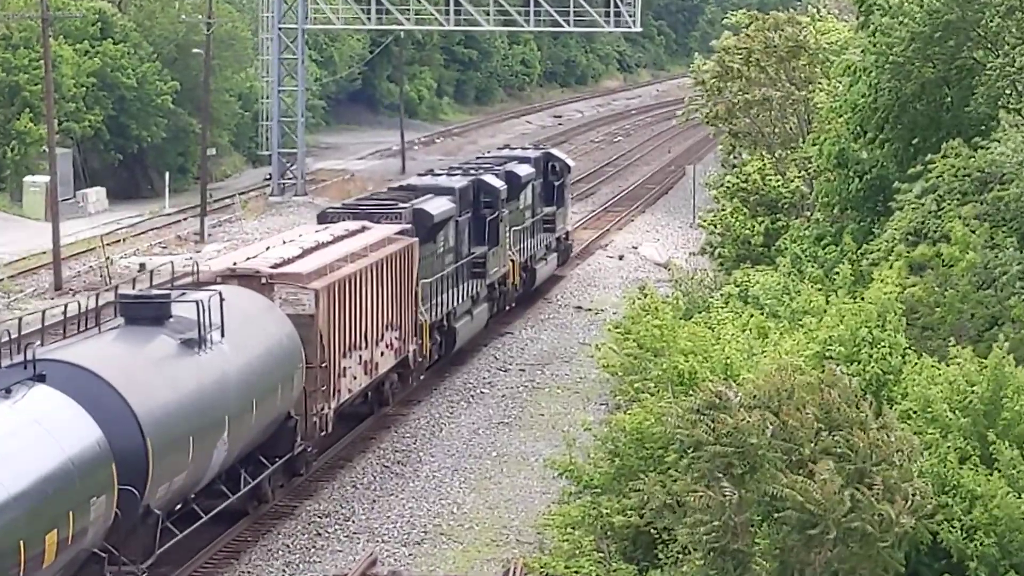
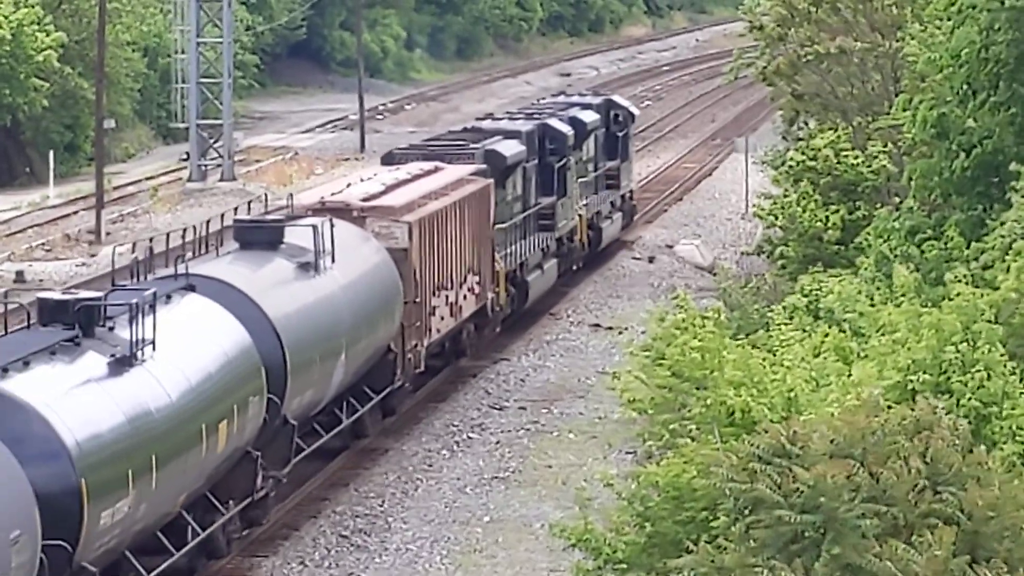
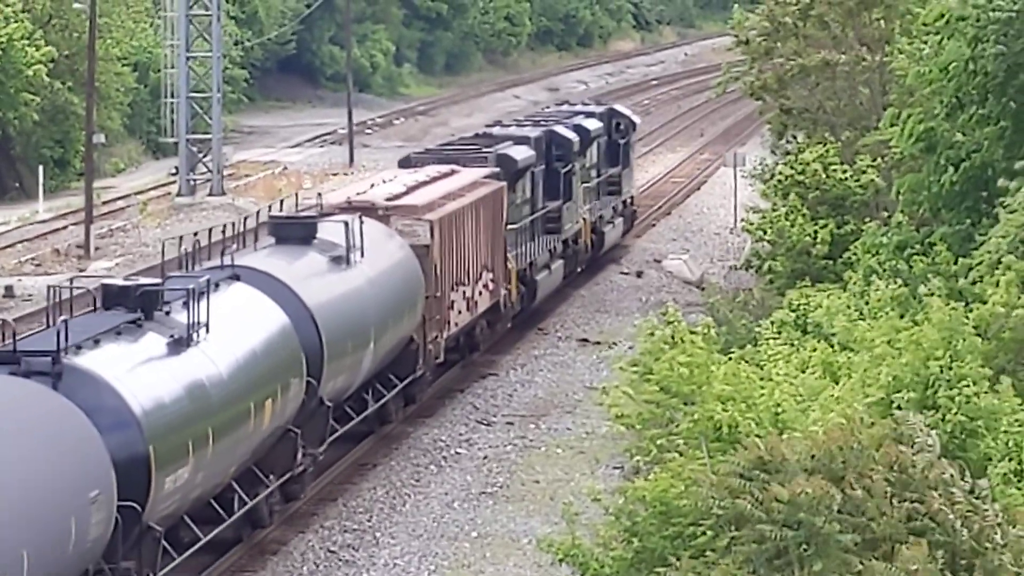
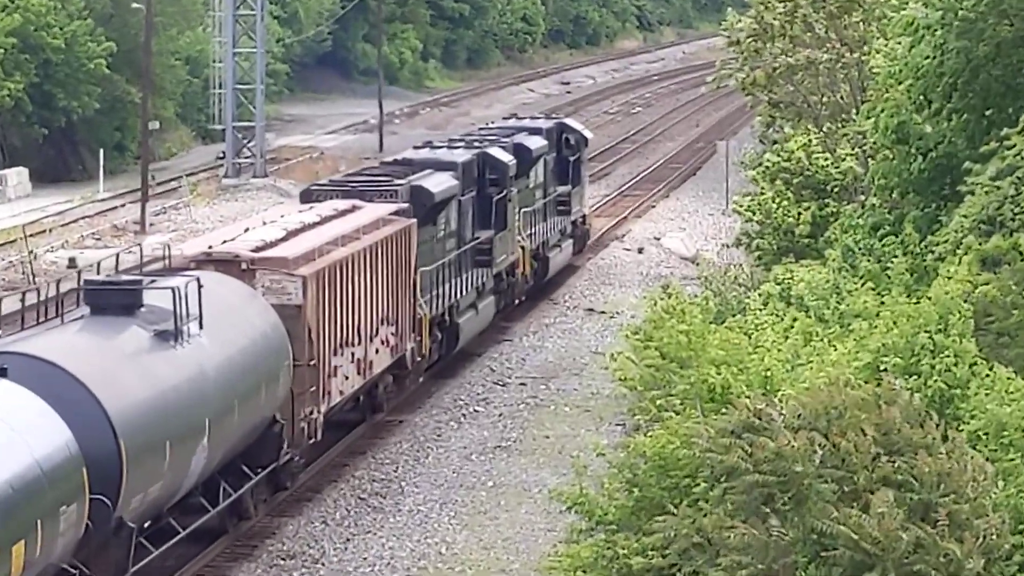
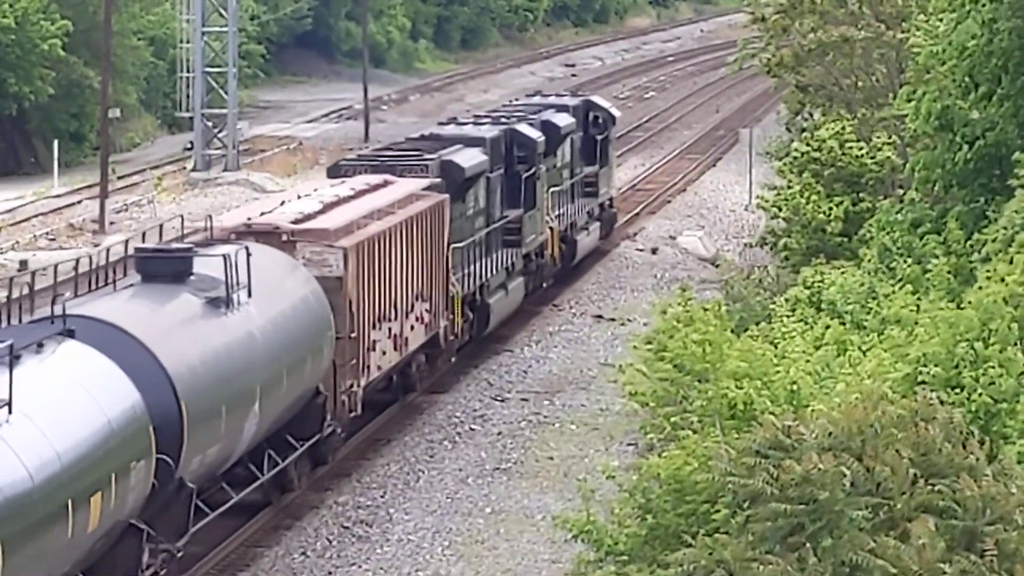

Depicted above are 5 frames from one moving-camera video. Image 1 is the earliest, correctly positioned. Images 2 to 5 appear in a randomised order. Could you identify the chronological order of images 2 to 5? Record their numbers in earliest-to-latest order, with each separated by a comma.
4, 5, 2, 3
